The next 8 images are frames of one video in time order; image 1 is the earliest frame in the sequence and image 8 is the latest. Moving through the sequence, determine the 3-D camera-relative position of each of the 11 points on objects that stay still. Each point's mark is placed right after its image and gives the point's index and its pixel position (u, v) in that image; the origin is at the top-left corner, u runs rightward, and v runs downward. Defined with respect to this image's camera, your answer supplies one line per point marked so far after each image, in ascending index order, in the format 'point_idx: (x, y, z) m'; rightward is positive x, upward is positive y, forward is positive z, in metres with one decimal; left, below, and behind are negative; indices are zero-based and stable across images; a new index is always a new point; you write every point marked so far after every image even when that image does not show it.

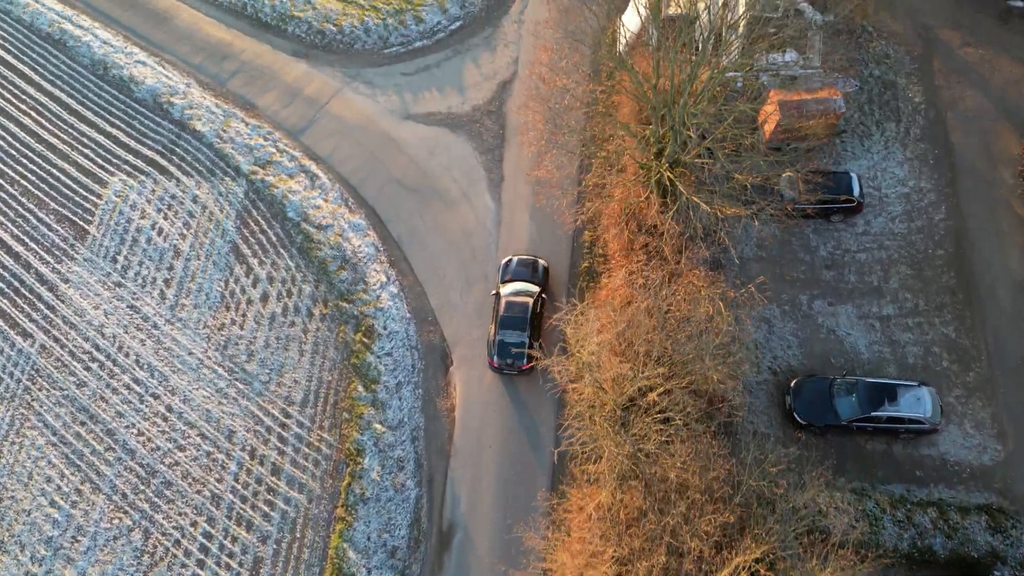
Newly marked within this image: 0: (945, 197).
0: (+10.6, +2.2, +17.8) m
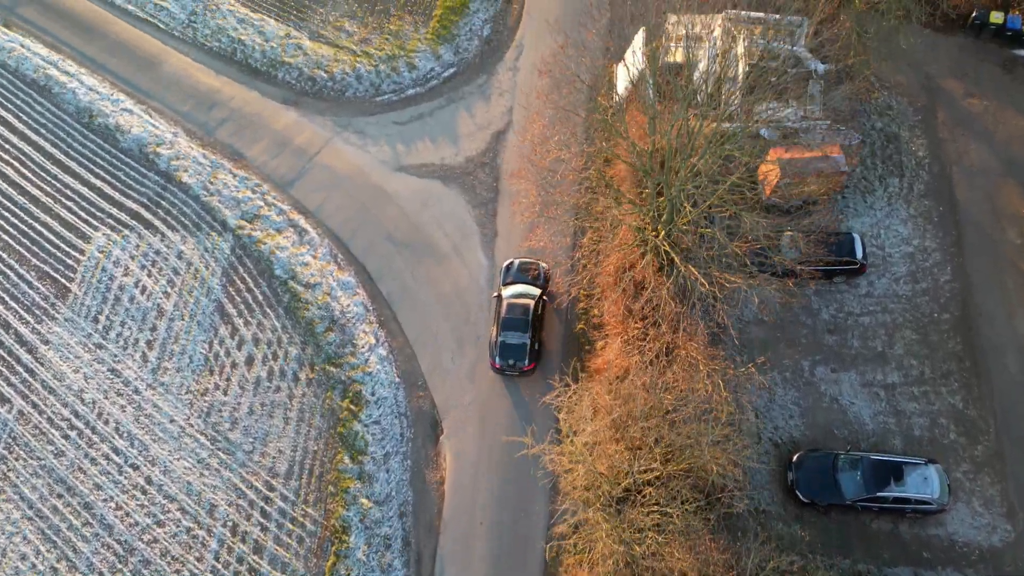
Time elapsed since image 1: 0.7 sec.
0: (+10.5, +0.7, +17.3) m
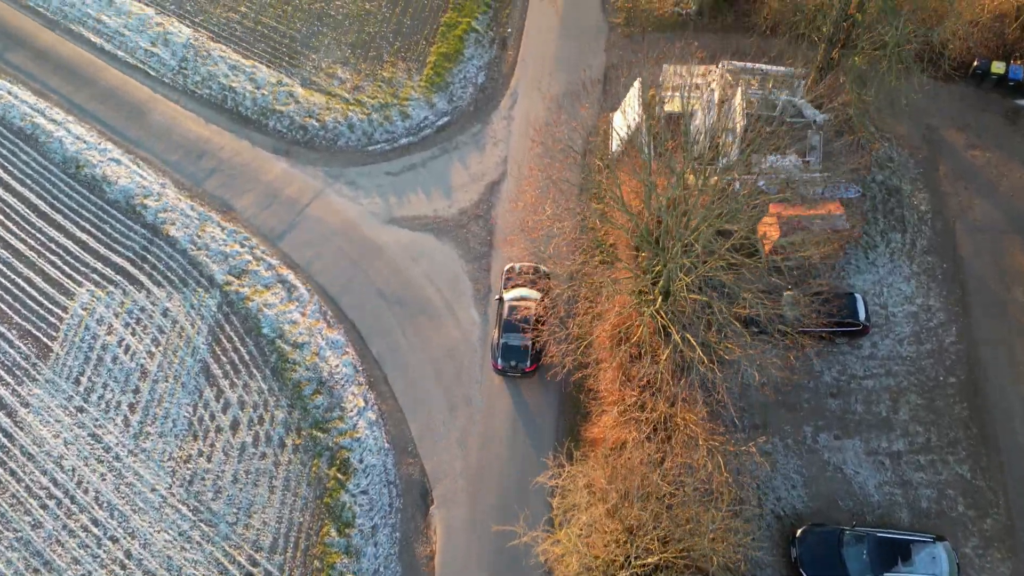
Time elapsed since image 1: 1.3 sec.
0: (+10.3, -0.7, +16.9) m
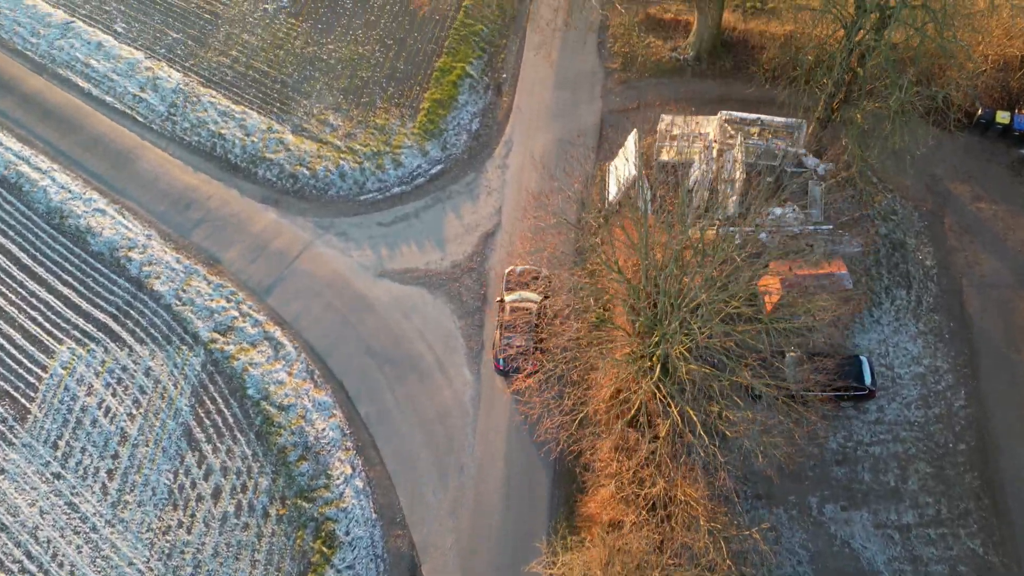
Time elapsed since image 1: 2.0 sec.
0: (+10.2, -2.1, +16.3) m
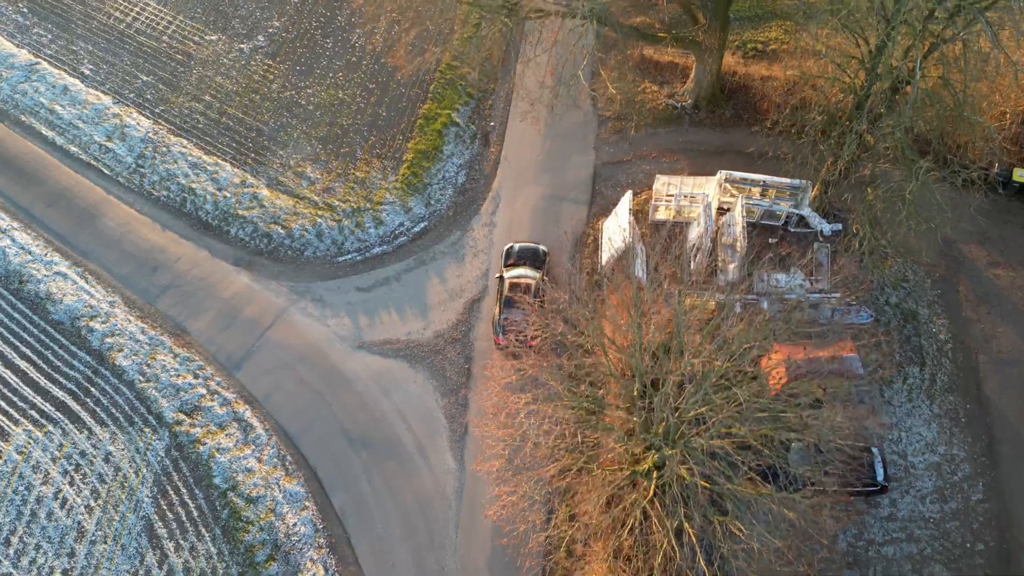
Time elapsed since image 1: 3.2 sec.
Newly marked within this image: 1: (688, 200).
0: (+9.9, -3.8, +15.2) m
1: (+4.5, +2.3, +18.5) m
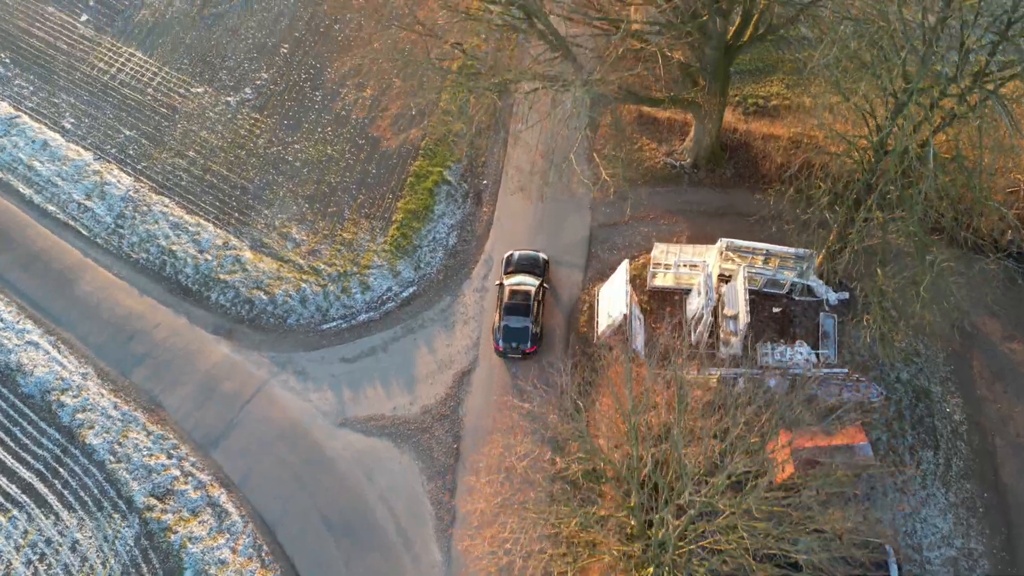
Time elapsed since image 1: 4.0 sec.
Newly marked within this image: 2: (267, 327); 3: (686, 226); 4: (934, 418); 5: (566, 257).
0: (+9.6, -5.5, +14.3) m
1: (+4.3, +0.5, +17.7) m
2: (-6.1, -1.0, +18.2) m
3: (+4.6, +1.7, +19.3) m
4: (+9.2, -2.9, +15.9) m
5: (+1.4, +0.7, +18.8) m
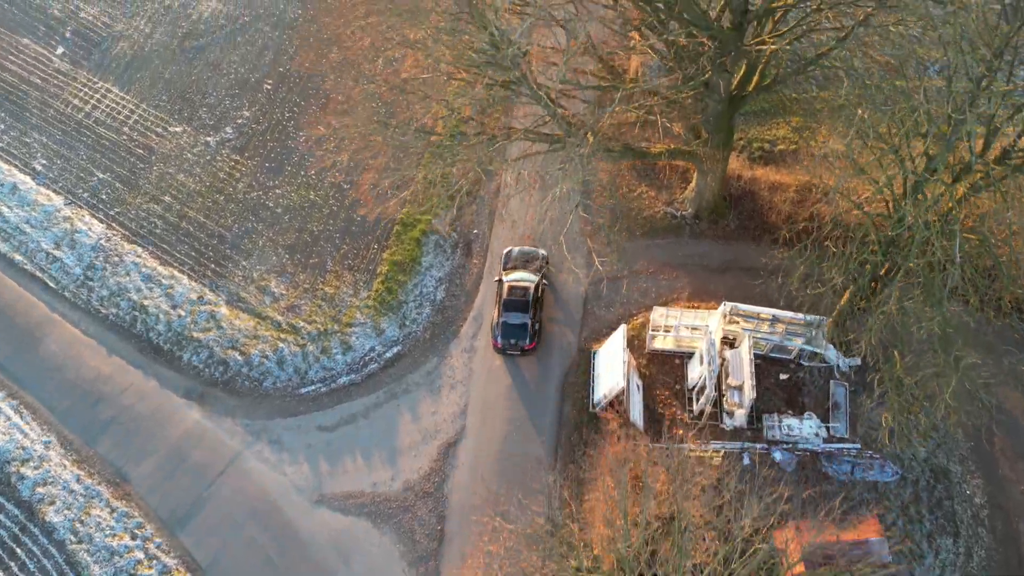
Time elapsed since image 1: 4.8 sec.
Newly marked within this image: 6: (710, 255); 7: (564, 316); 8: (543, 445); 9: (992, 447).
0: (+9.4, -7.0, +13.2) m
1: (+4.1, -1.0, +16.6) m
2: (-6.4, -2.4, +17.1) m
3: (+4.4, +0.2, +18.2) m
4: (+9.0, -4.4, +14.8) m
5: (+1.2, -0.8, +17.7) m
6: (+5.1, +0.8, +18.5) m
7: (+1.3, -0.8, +17.7) m
8: (+0.7, -3.5, +16.0) m
9: (+10.1, -3.4, +15.3) m
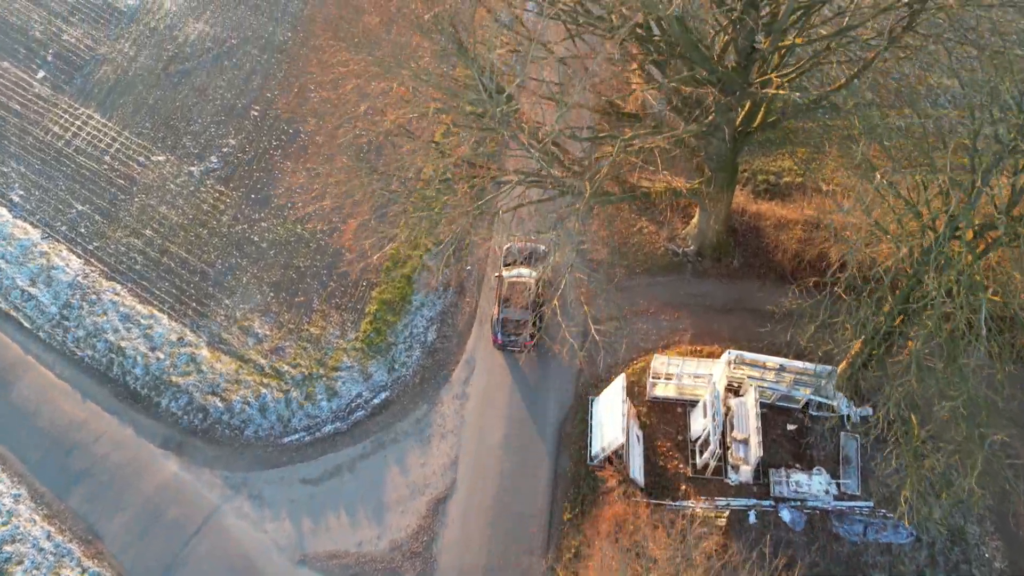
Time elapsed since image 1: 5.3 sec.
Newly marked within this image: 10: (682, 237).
0: (+9.2, -8.0, +12.3) m
1: (+3.9, -2.0, +15.8) m
2: (-6.5, -3.4, +16.3) m
3: (+4.3, -0.8, +17.4) m
4: (+8.8, -5.4, +14.0) m
5: (+1.0, -1.7, +16.9) m
6: (+4.9, -0.2, +17.7) m
7: (+1.1, -1.8, +16.9) m
8: (+0.5, -4.5, +15.2) m
9: (+10.0, -4.4, +14.5) m
10: (+4.3, +1.3, +18.3) m
